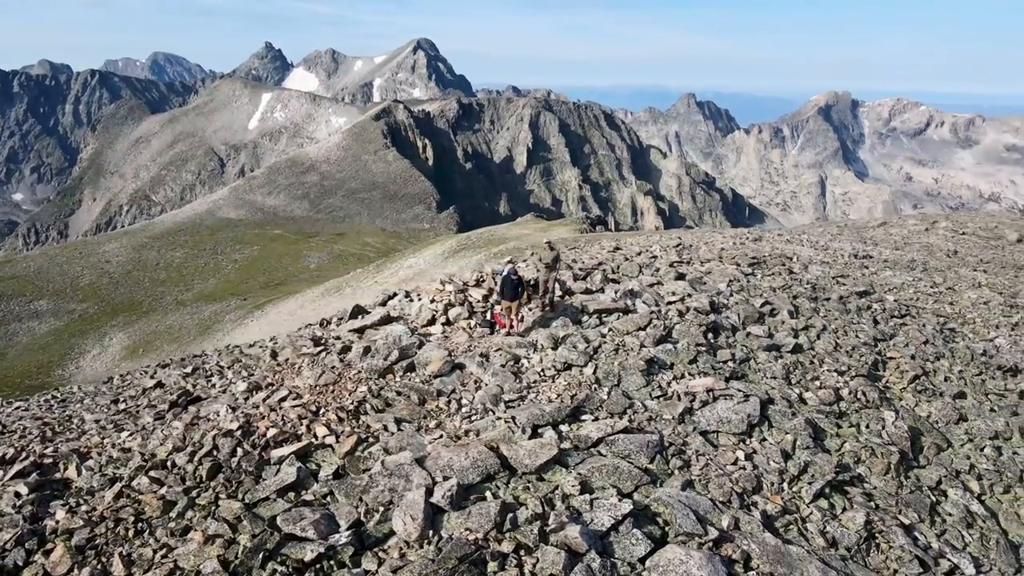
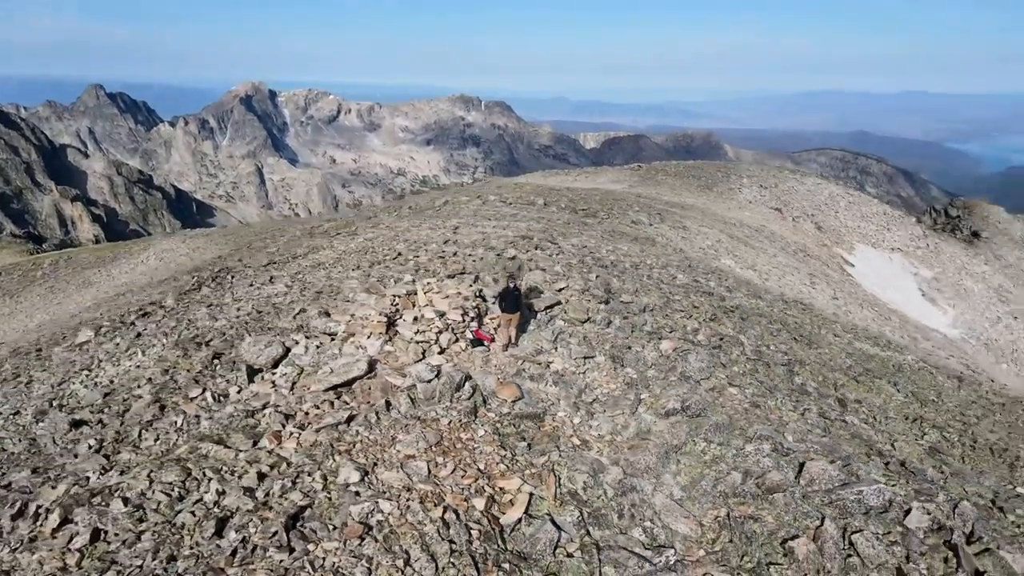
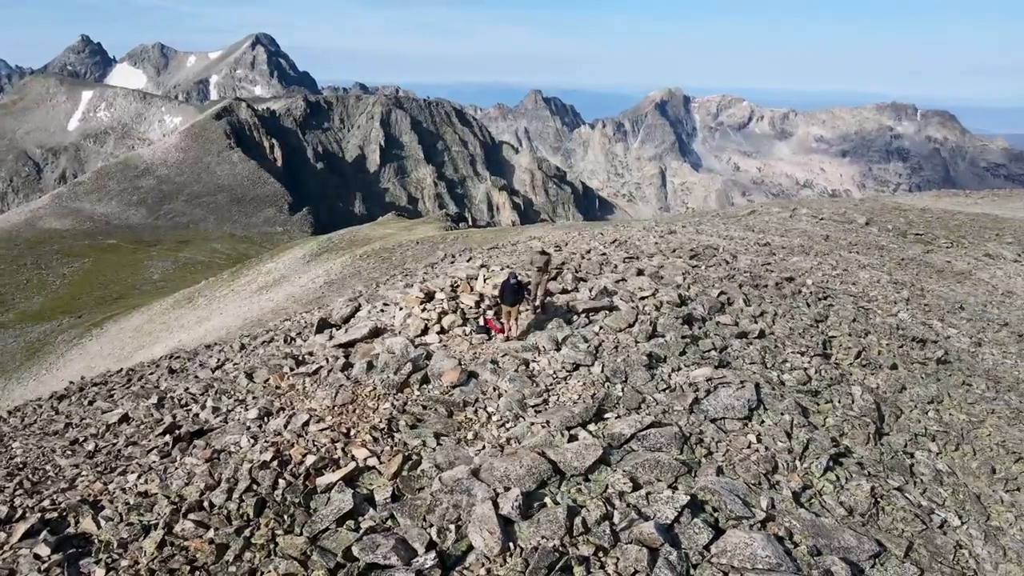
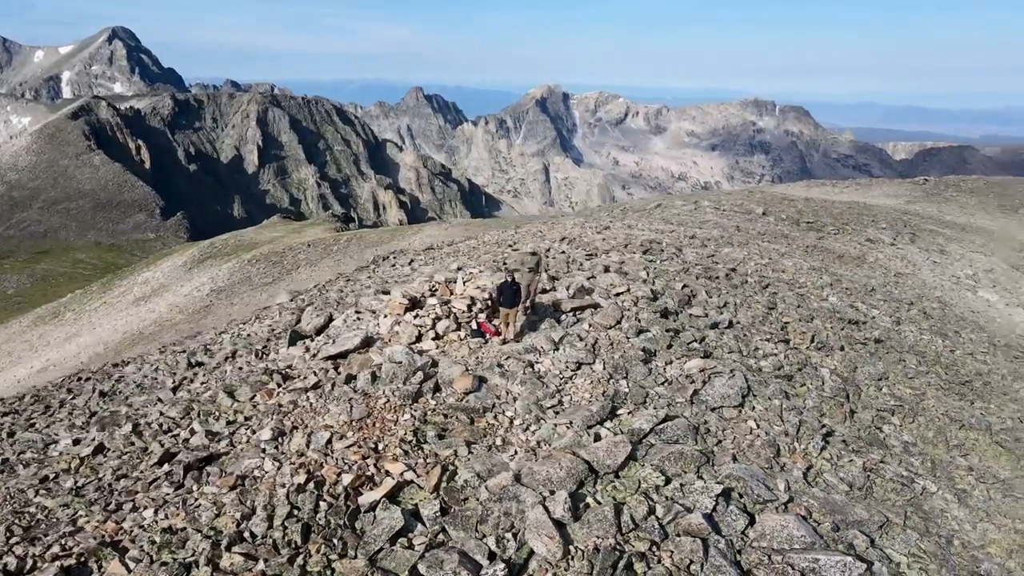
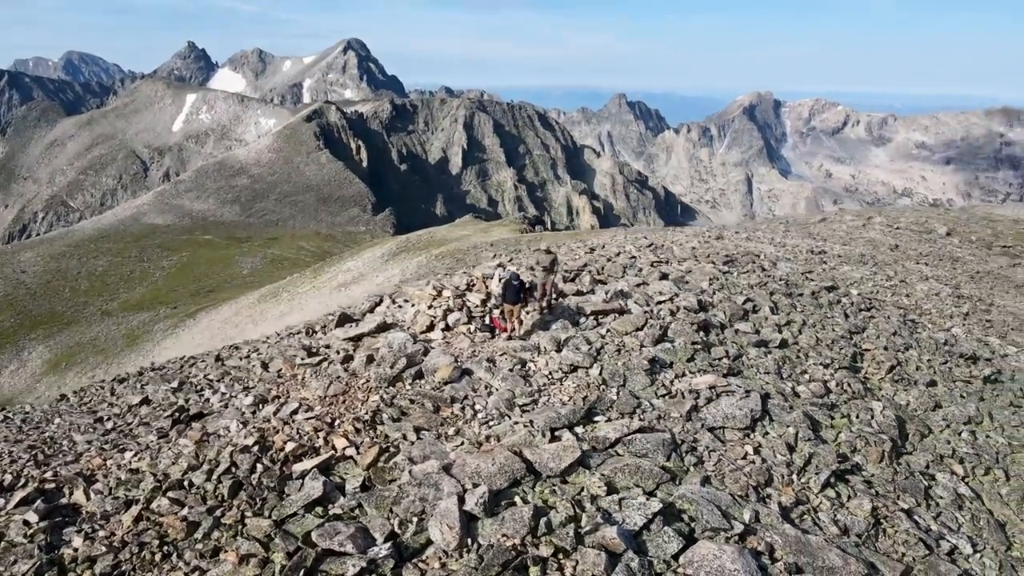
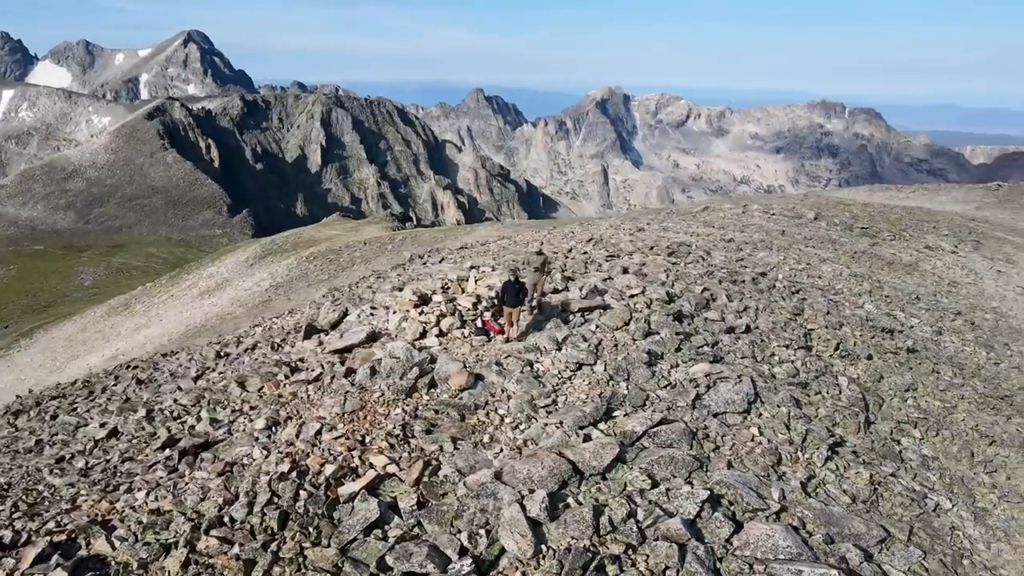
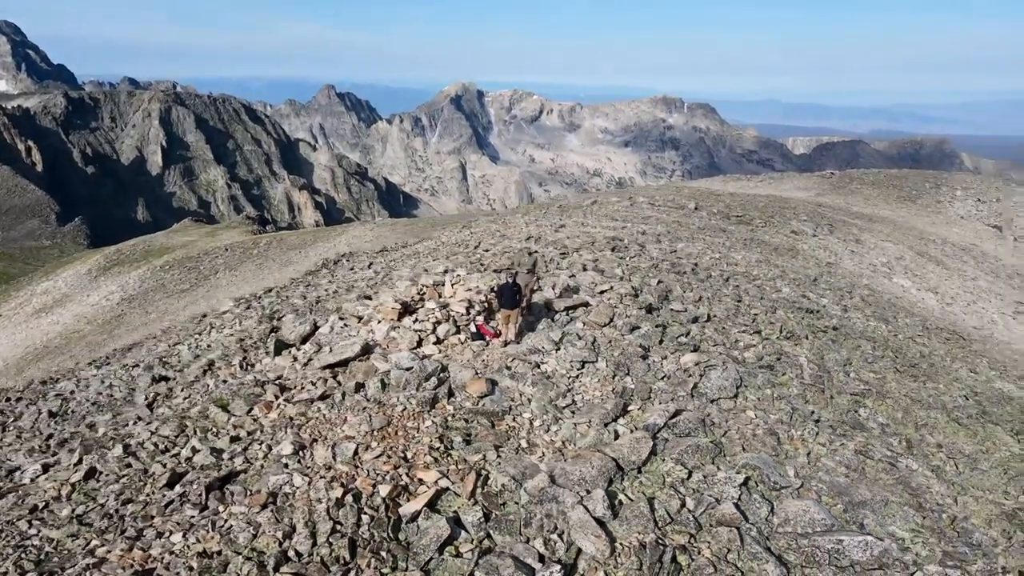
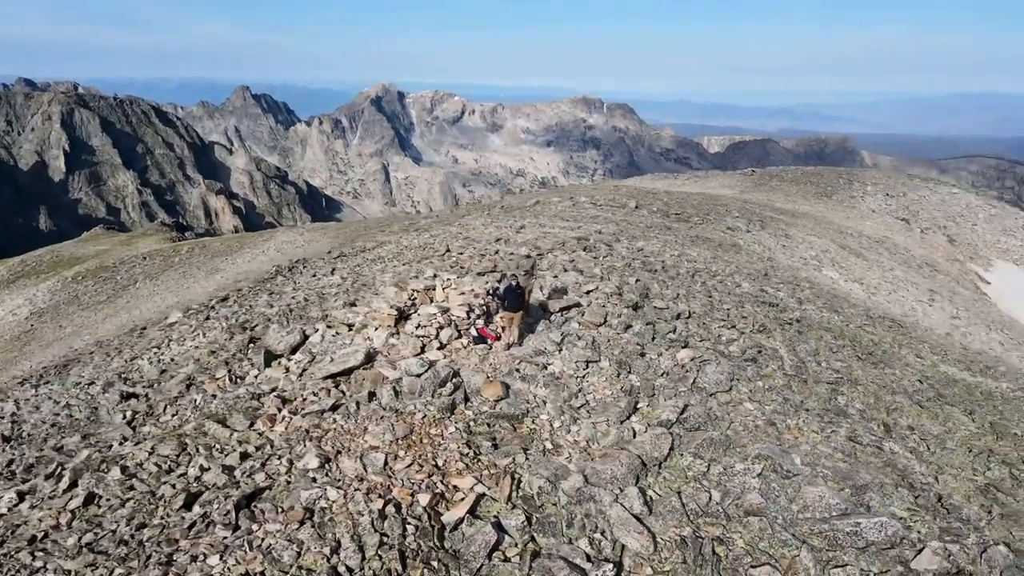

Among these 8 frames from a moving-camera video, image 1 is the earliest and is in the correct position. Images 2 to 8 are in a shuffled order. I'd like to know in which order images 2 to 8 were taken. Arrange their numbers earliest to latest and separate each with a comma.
5, 3, 6, 4, 7, 8, 2
